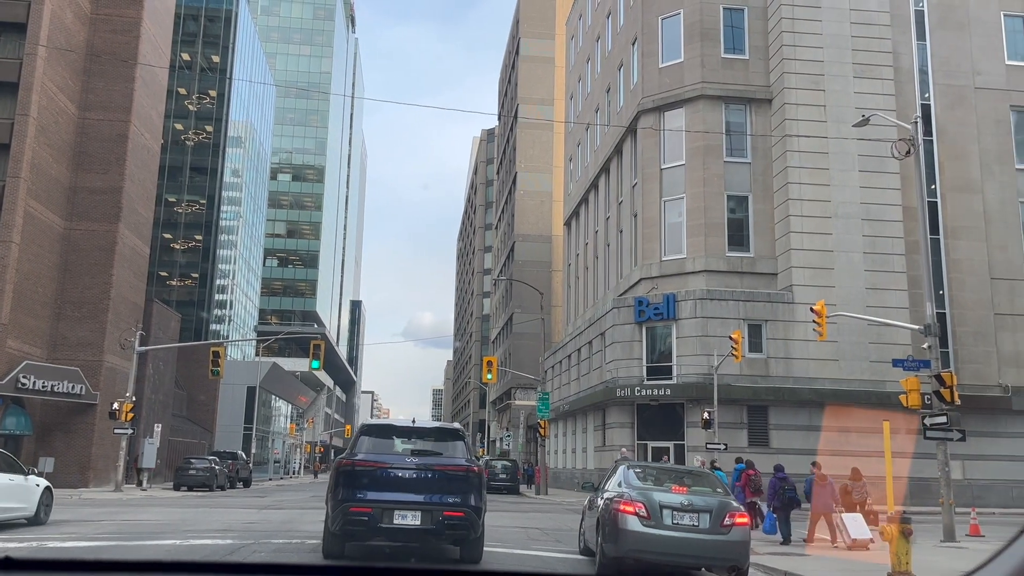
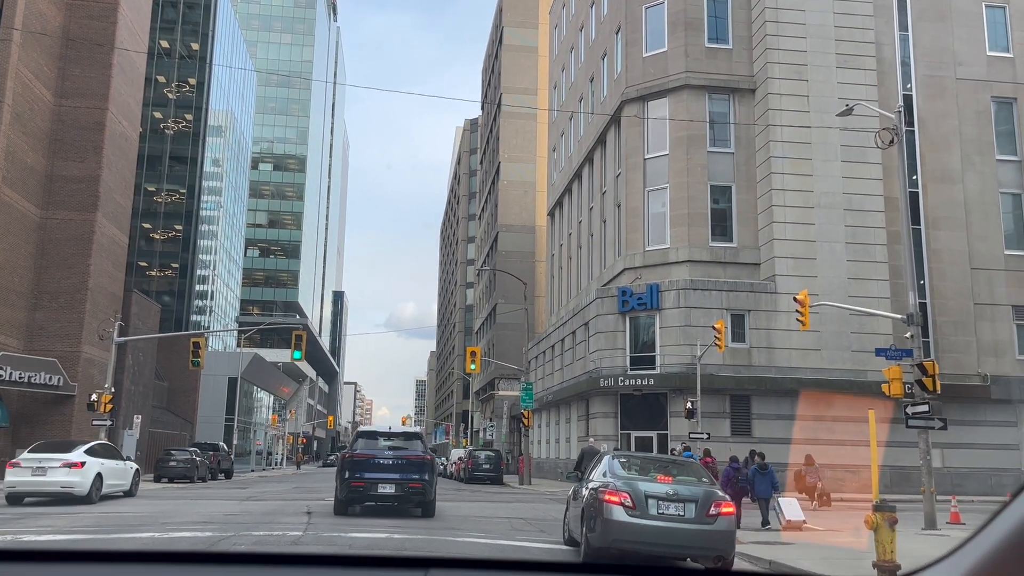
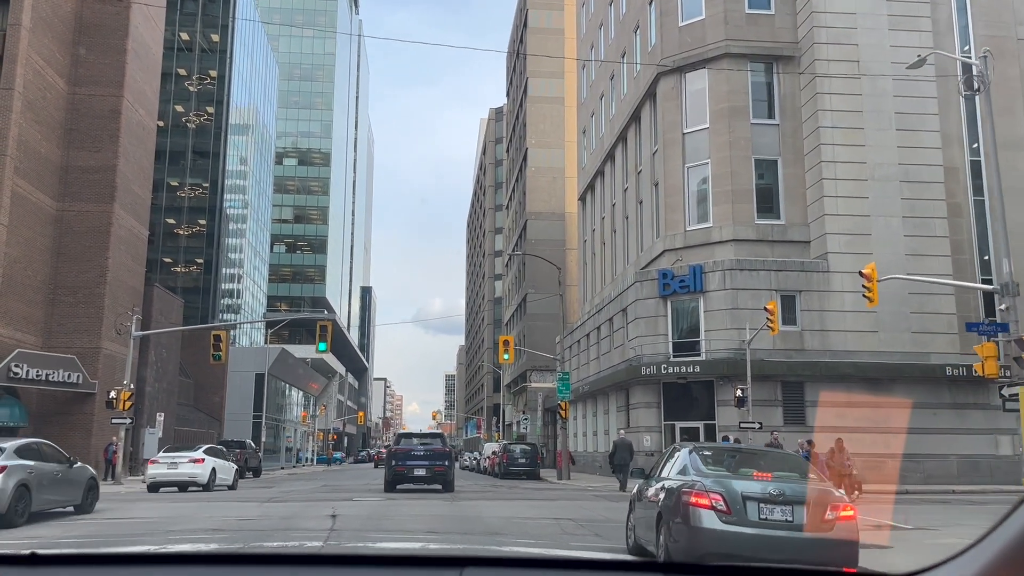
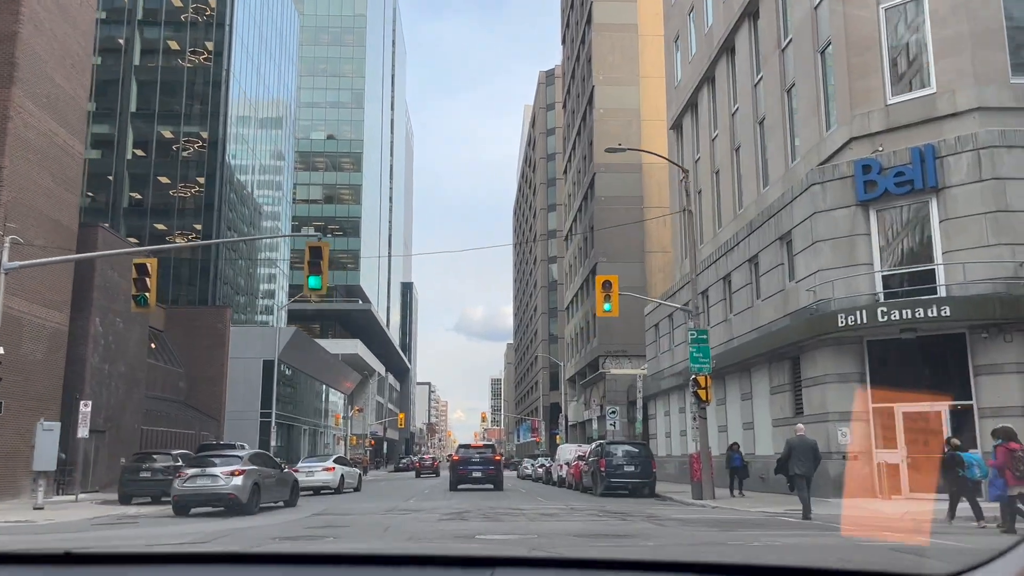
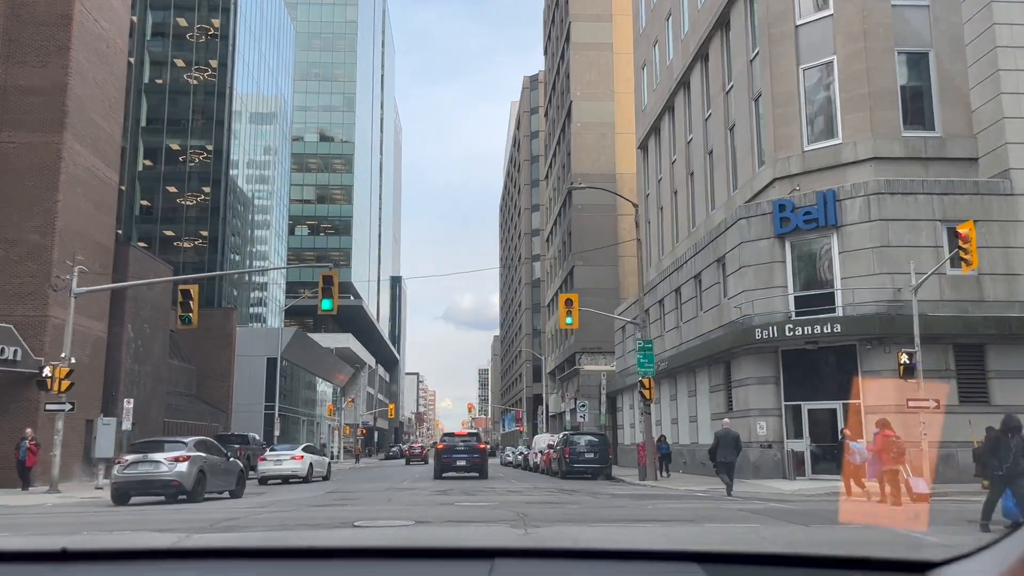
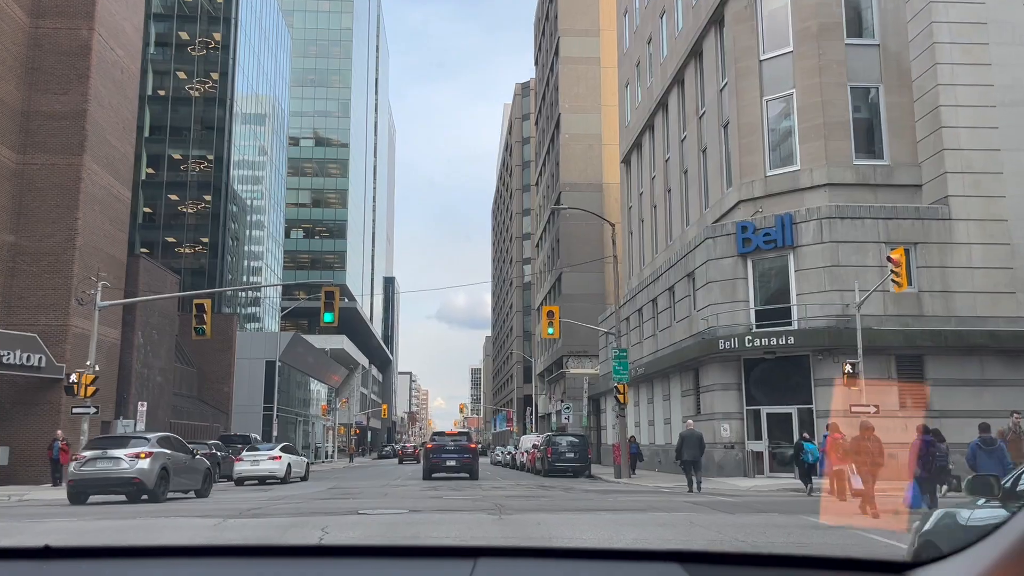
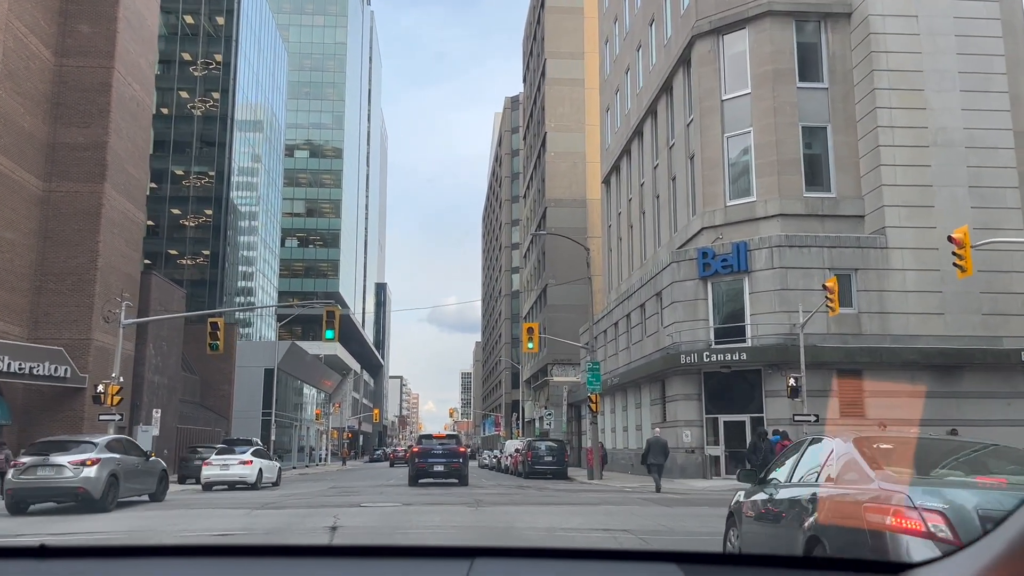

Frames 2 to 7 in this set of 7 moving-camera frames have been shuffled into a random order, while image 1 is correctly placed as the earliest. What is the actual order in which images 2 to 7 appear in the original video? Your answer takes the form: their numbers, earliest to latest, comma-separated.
2, 3, 7, 6, 5, 4
